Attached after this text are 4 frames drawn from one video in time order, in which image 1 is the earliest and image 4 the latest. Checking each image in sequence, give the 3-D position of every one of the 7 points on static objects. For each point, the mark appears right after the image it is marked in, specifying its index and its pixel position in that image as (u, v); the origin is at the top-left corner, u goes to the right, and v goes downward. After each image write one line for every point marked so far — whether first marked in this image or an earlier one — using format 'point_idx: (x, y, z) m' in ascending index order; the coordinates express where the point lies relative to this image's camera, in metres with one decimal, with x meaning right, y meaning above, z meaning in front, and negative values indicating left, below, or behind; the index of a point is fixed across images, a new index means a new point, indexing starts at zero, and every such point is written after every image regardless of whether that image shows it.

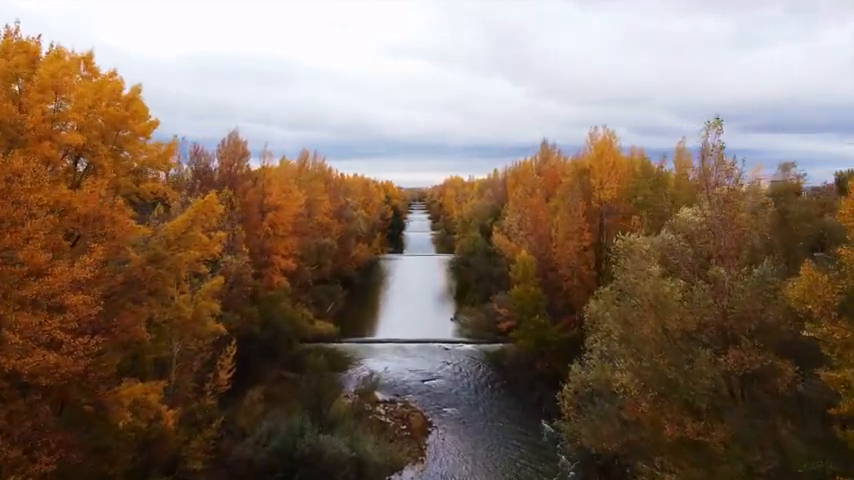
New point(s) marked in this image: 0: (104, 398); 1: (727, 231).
0: (-6.3, -3.1, +11.6) m
1: (+5.5, +0.1, +10.9) m
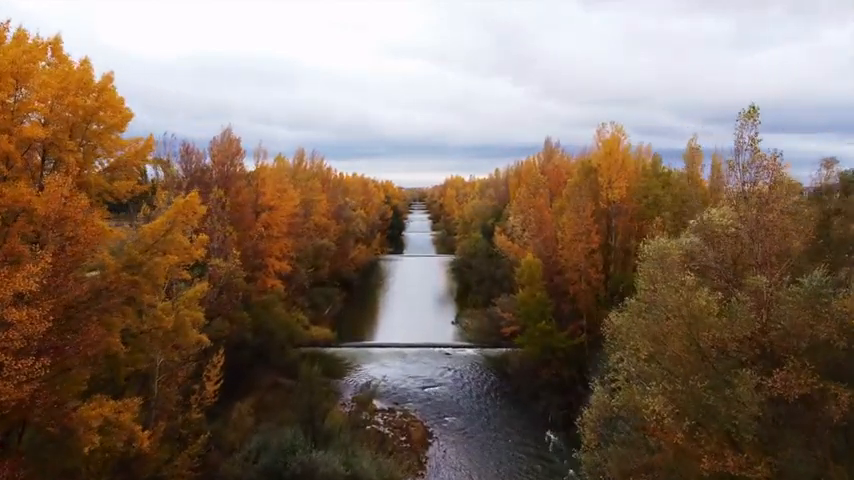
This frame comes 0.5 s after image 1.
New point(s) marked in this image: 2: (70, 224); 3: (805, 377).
0: (-6.2, -3.1, +10.5) m
1: (+5.5, +0.1, +9.7) m
2: (-6.1, +0.3, +10.3) m
3: (+5.1, -1.8, +8.1) m
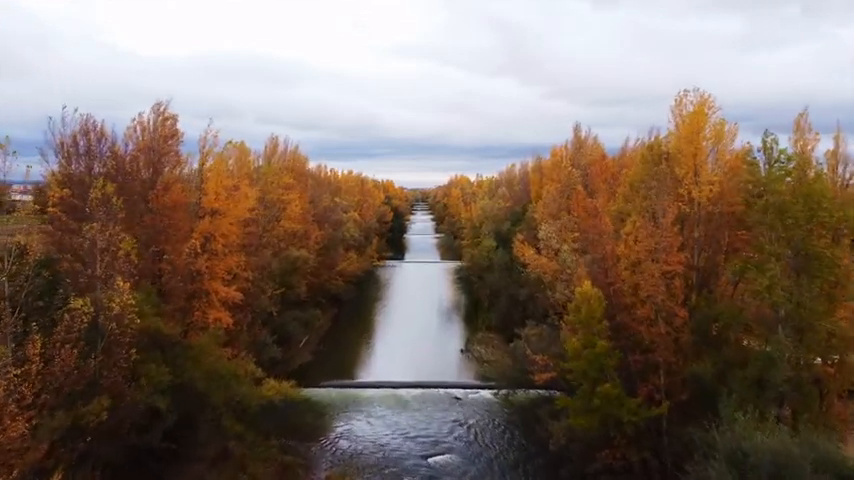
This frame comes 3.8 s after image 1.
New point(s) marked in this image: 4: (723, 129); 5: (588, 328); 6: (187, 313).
0: (-6.2, -3.7, +2.5) m
1: (+5.5, -0.5, +1.8) m
2: (-6.0, -0.3, +2.4) m
3: (+5.2, -2.4, +0.1) m
4: (+8.6, +3.2, +17.6) m
5: (+4.4, -2.4, +16.6) m
6: (-7.8, -2.4, +19.5) m
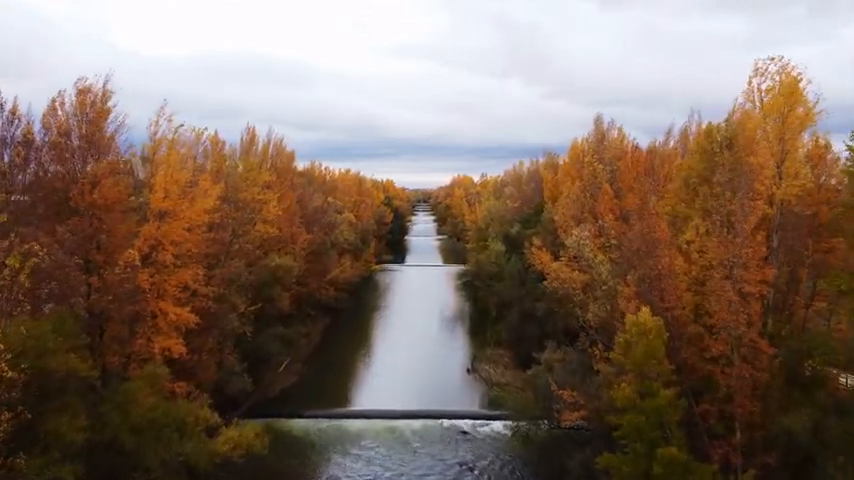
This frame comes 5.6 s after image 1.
0: (-6.1, -3.9, -1.5) m
1: (+5.6, -0.7, -2.3) m
2: (-6.0, -0.5, -1.7) m
3: (+5.2, -2.6, -4.0) m
4: (+8.7, +3.0, +13.5) m
5: (+4.5, -2.7, +12.5) m
6: (-7.8, -2.6, +15.4) m
